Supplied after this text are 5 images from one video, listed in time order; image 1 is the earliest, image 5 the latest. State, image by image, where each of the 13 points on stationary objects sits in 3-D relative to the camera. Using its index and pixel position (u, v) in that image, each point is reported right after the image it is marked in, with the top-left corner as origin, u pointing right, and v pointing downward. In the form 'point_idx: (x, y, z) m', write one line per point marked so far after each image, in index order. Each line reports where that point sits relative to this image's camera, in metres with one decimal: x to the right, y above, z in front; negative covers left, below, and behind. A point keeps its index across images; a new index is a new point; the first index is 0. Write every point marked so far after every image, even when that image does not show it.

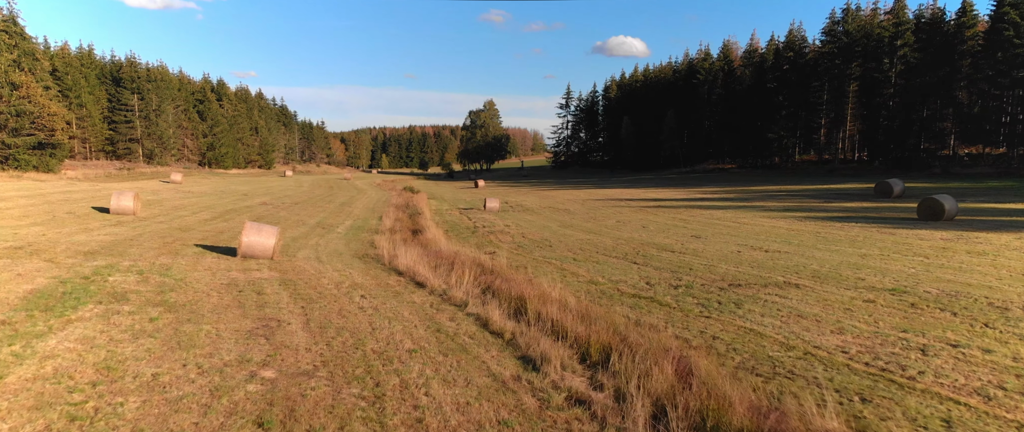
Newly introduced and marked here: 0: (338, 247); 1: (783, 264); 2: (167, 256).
0: (-3.5, -0.6, +11.5) m
1: (+4.3, -0.8, +9.2) m
2: (-5.4, -0.6, +9.0) m
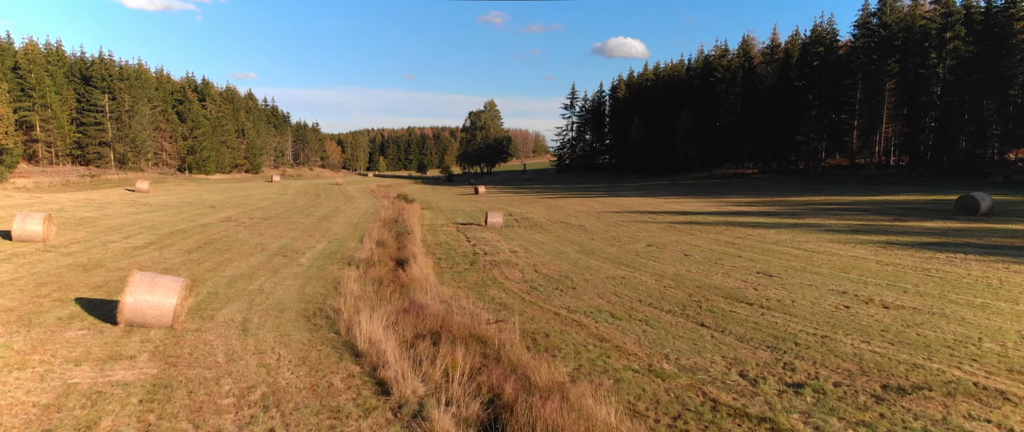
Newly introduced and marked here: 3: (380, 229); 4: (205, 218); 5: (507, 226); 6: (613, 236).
0: (-3.3, -1.2, +8.4) m
1: (+4.5, -1.3, +6.1) m
2: (-5.2, -1.2, +6.0) m
3: (-4.1, -0.4, +17.9) m
4: (-9.8, -0.1, +18.5) m
5: (-0.2, -0.3, +19.5) m
6: (+2.8, -0.5, +15.6) m
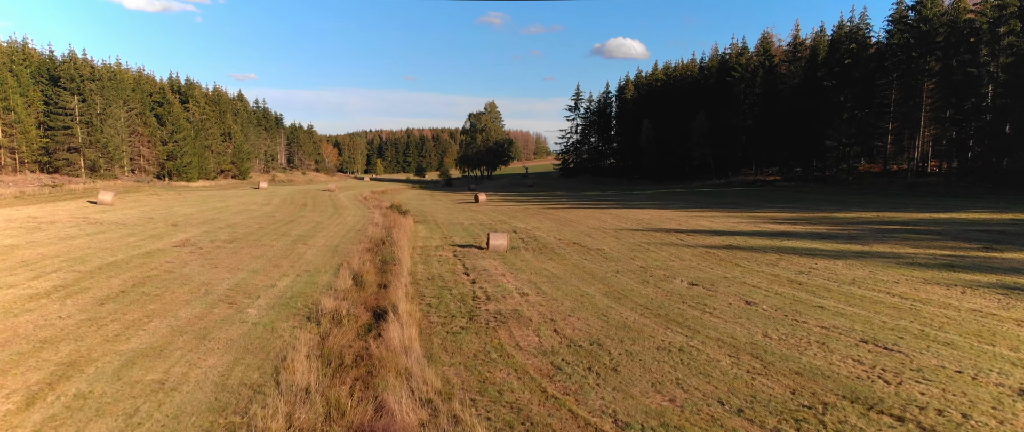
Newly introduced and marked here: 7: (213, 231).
0: (-3.1, -1.8, +5.7) m
1: (+4.7, -1.9, +3.4) m
2: (-5.1, -1.8, +3.2) m
3: (-3.9, -1.0, +15.1) m
4: (-9.7, -0.7, +15.7) m
5: (0.0, -0.9, +16.7) m
6: (+2.9, -1.1, +12.9) m
7: (-9.5, -0.5, +18.4) m
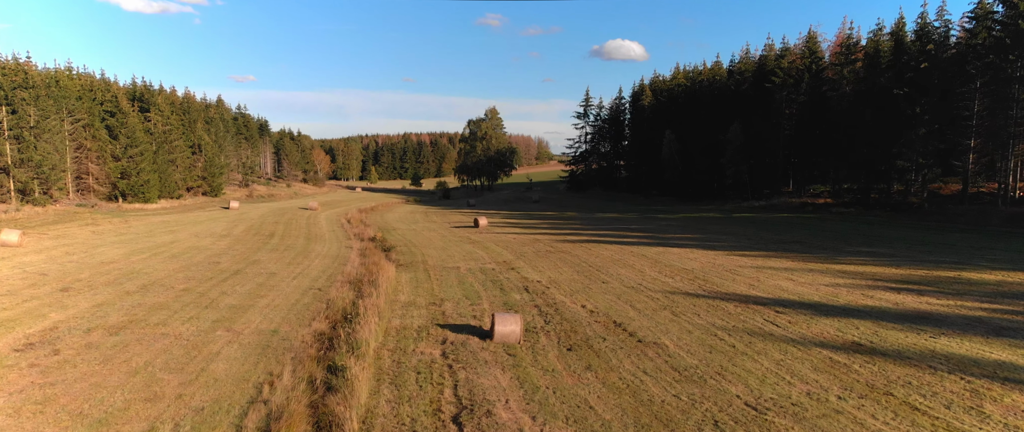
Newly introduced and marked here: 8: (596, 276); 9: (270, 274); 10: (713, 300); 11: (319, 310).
0: (-2.8, -3.2, +0.6) m
1: (+5.0, -3.3, -1.7) m
2: (-4.8, -3.2, -1.9) m
3: (-3.6, -2.5, +10.0) m
4: (-9.4, -2.1, +10.6) m
5: (+0.3, -2.4, +11.6) m
6: (+3.2, -2.6, +7.8) m
7: (-9.2, -2.0, +13.2) m
8: (+2.5, -1.8, +17.1) m
9: (-7.4, -1.8, +17.6) m
10: (+4.7, -1.9, +13.4) m
11: (-4.5, -2.2, +13.5) m
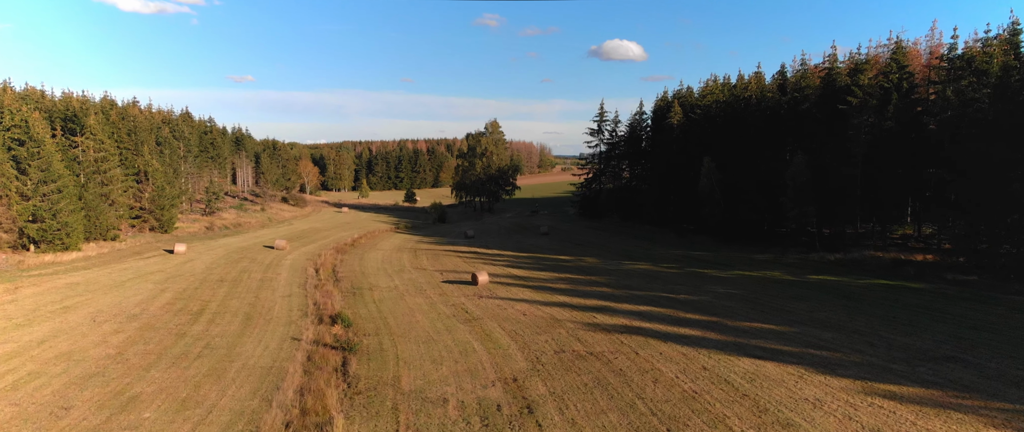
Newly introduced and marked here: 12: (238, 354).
0: (-2.4, -5.7, -6.3) m
1: (+5.4, -5.7, -8.6) m
2: (-4.4, -5.7, -8.8) m
3: (-3.3, -5.0, +3.2) m
4: (-9.0, -4.6, +3.8) m
5: (+0.7, -4.9, +4.8) m
6: (+3.6, -5.1, +0.9) m
7: (-8.9, -4.4, +6.4) m
8: (+2.9, -4.2, +10.2) m
9: (-7.0, -4.3, +10.7) m
10: (+5.0, -4.4, +6.6) m
11: (-4.2, -4.7, +6.6) m
12: (-7.7, -3.9, +16.2) m
